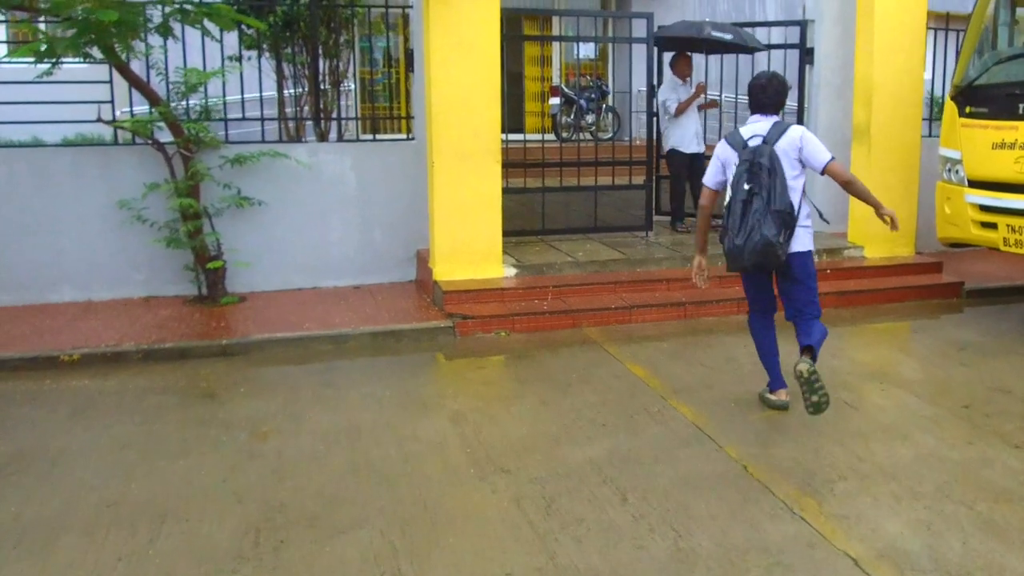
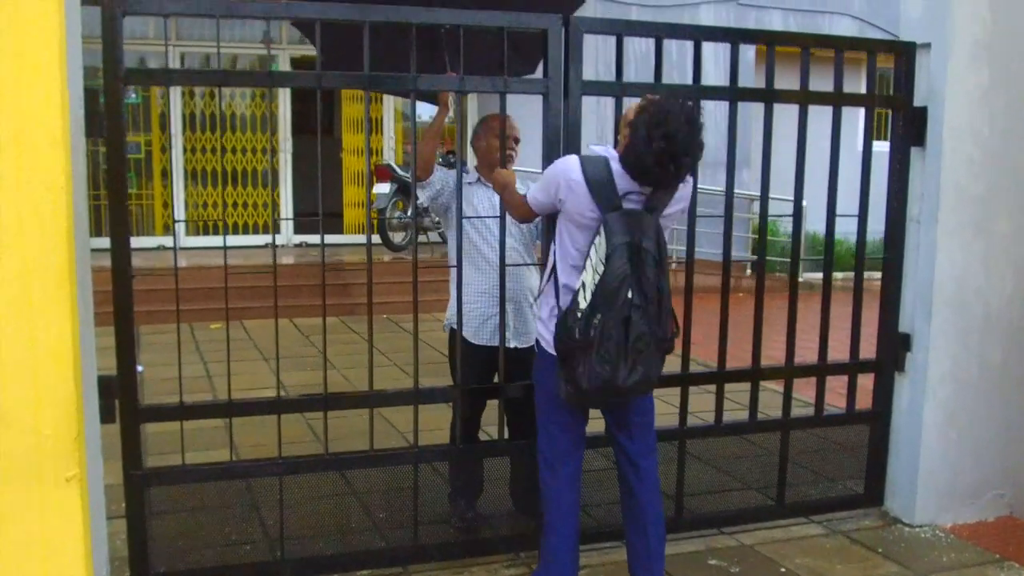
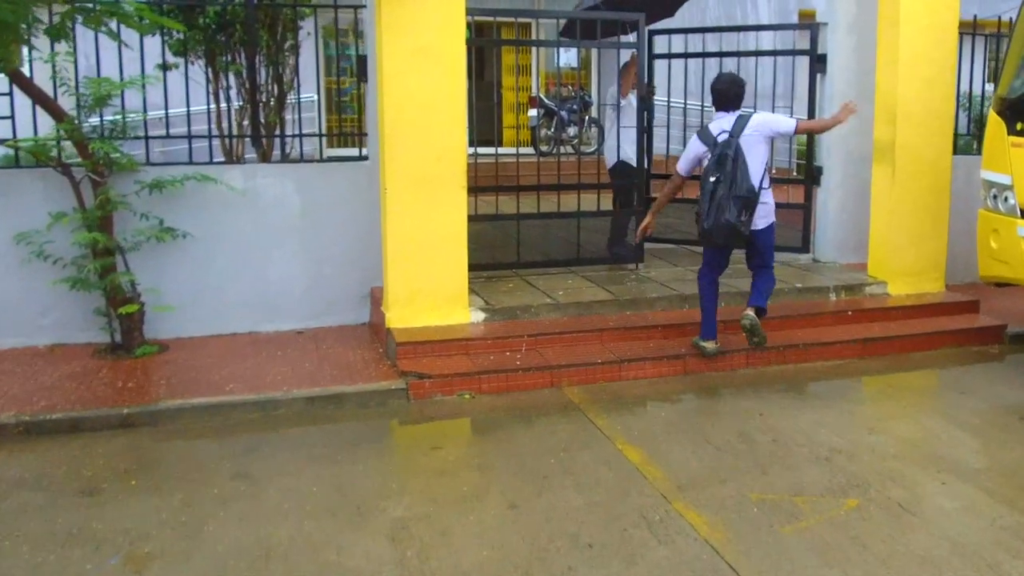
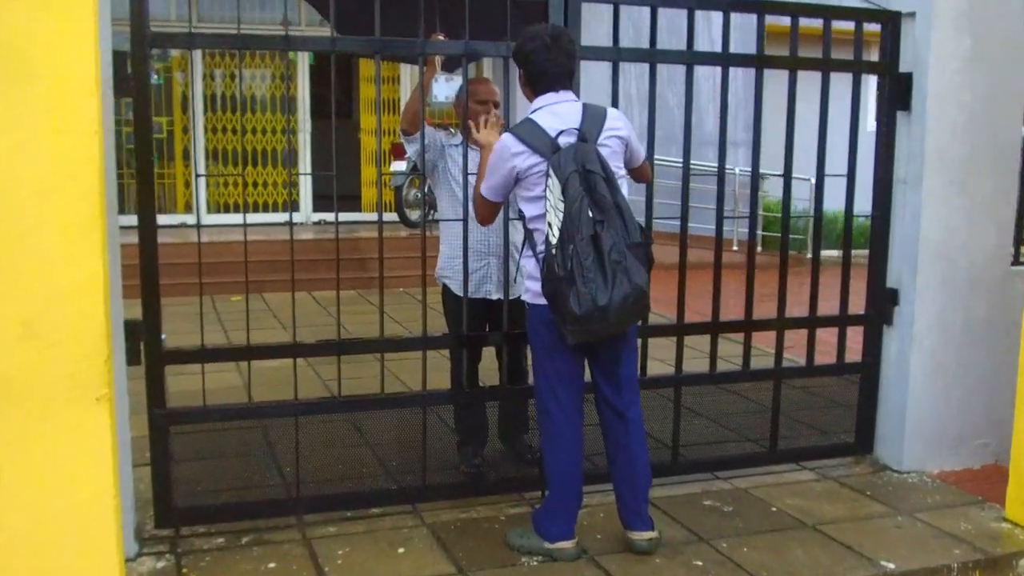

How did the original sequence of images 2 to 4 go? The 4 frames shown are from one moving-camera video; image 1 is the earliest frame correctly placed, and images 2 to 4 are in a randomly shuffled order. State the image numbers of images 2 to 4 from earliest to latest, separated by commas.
3, 4, 2
